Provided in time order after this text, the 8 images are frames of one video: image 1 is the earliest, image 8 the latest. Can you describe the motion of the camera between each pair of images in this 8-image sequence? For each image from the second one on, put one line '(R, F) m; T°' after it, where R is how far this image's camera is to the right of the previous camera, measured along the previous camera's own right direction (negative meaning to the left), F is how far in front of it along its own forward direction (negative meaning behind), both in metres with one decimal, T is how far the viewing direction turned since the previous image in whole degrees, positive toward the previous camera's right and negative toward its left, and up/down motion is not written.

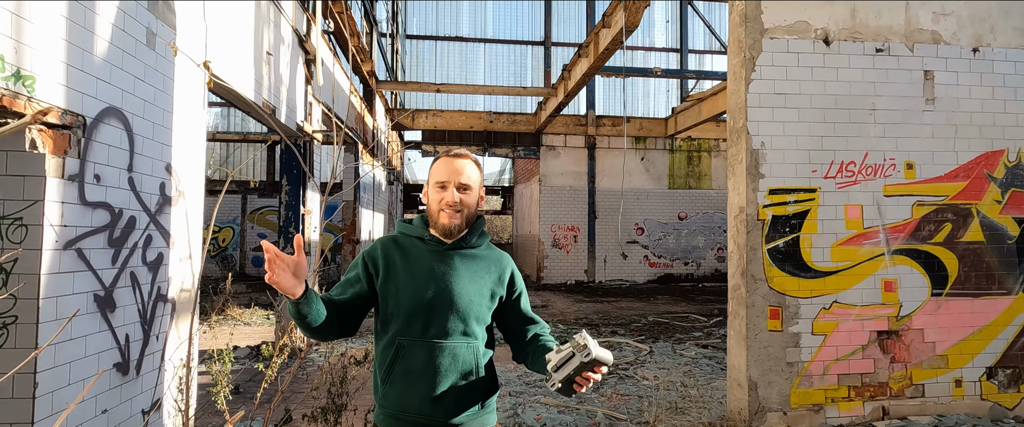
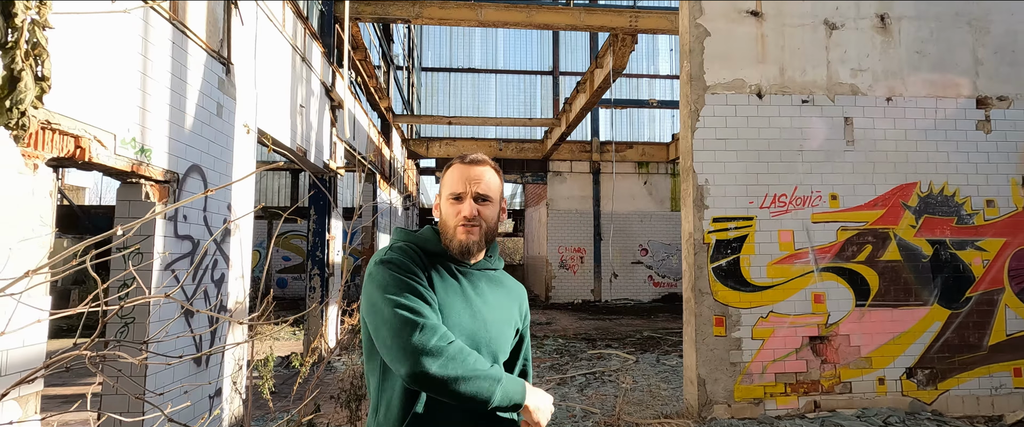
(+0.2, -0.8) m; -2°
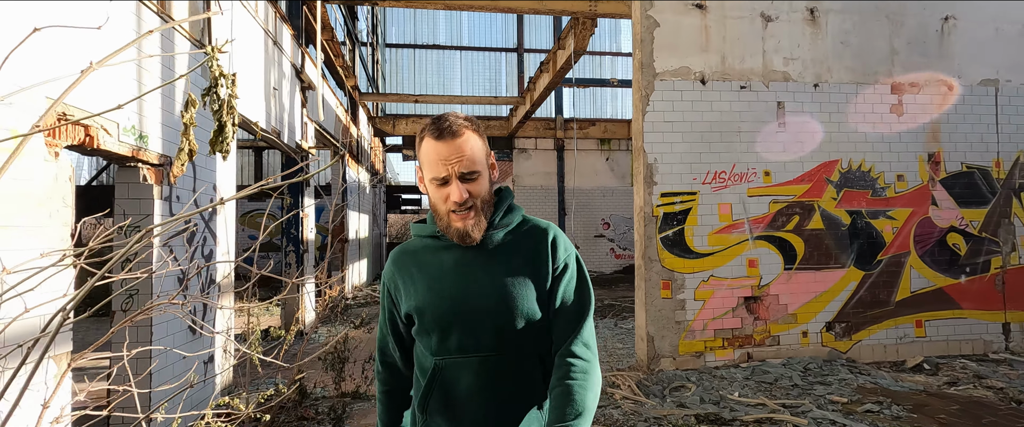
(0.0, -0.4) m; +4°
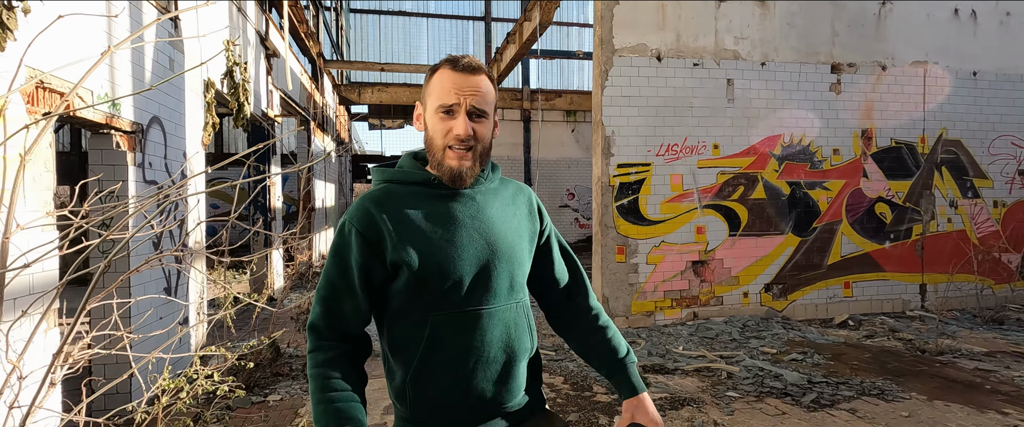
(0.0, -0.3) m; +3°
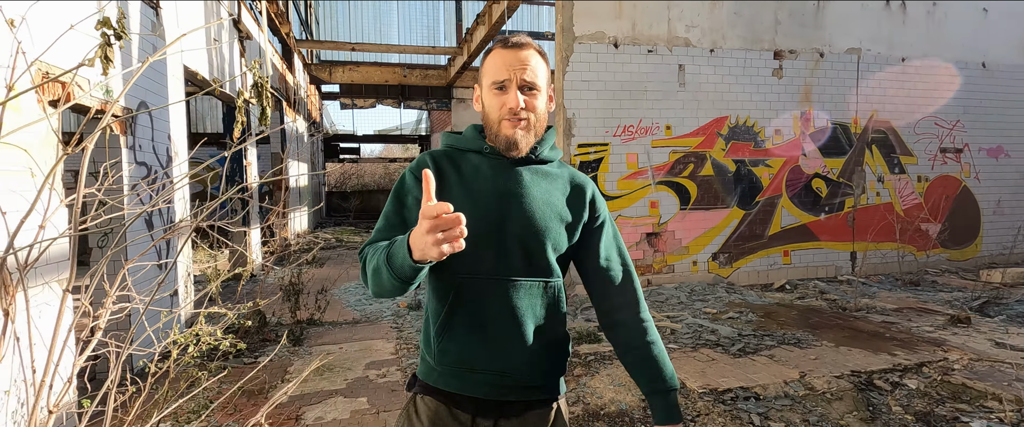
(+0.1, -0.4) m; +3°
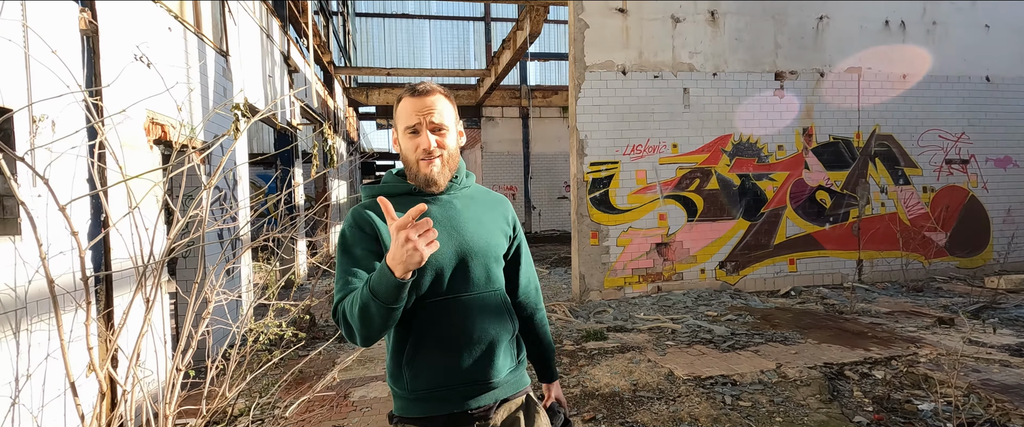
(+0.2, -0.6) m; -4°
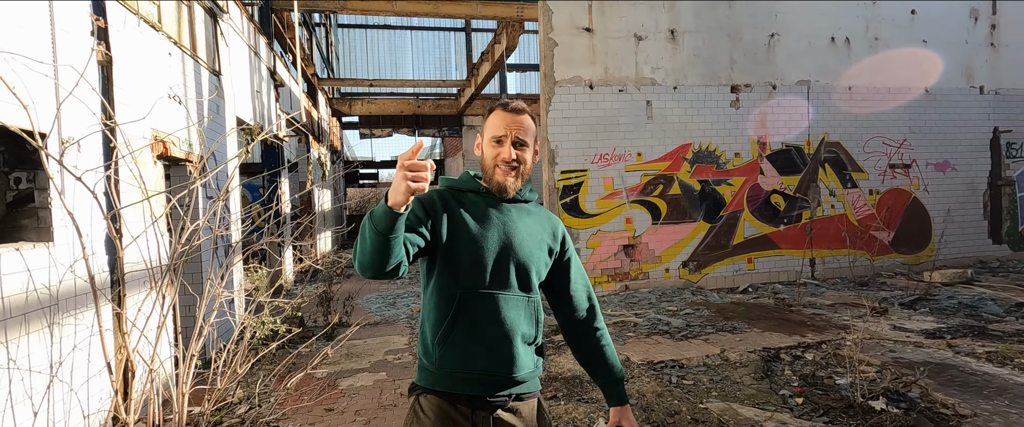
(+0.1, -0.4) m; +2°
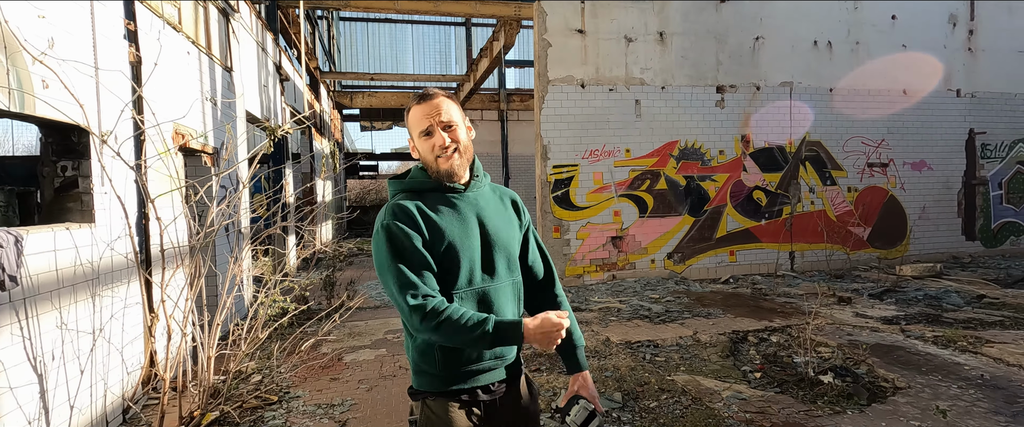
(+0.1, -0.4) m; 0°
